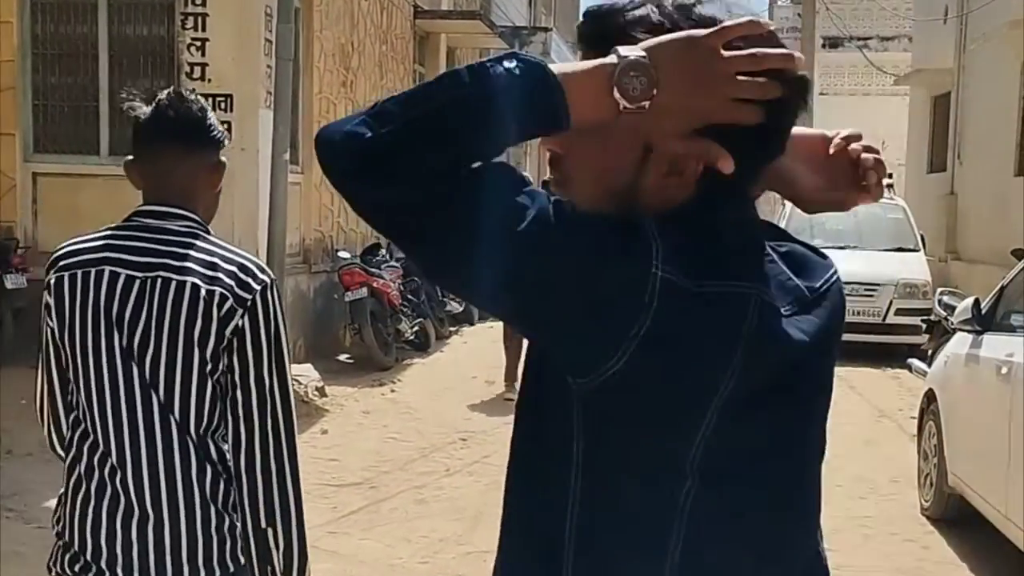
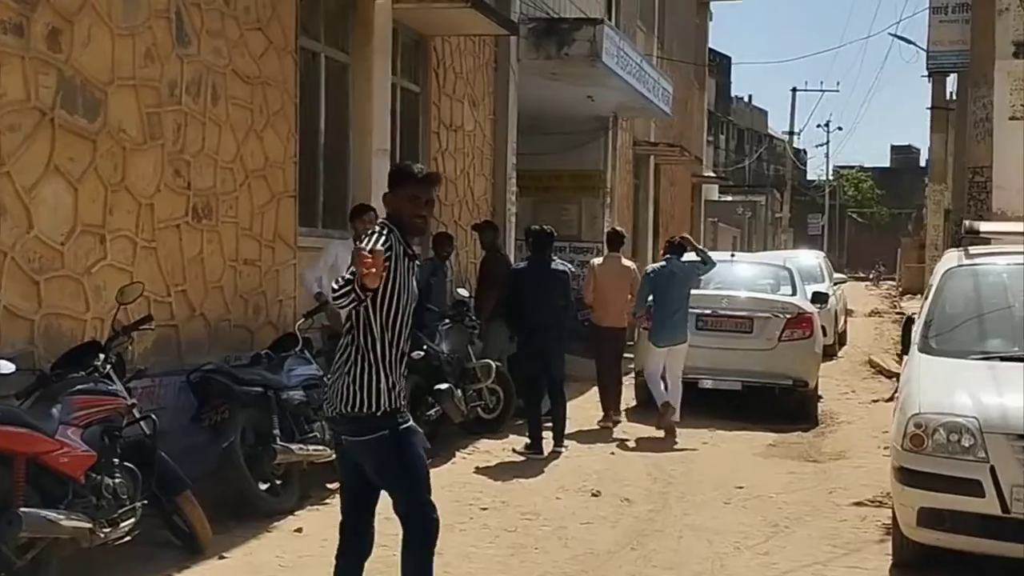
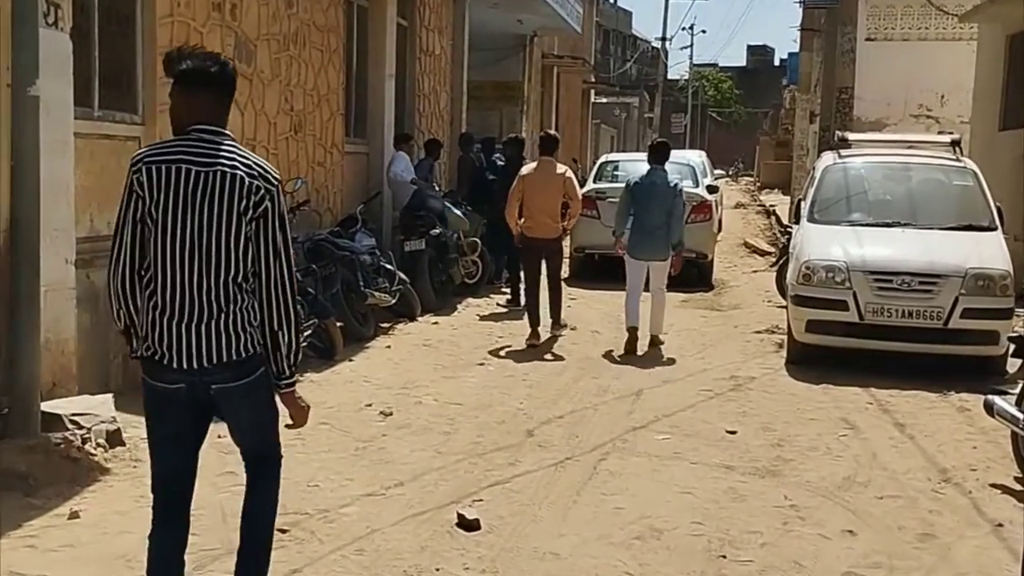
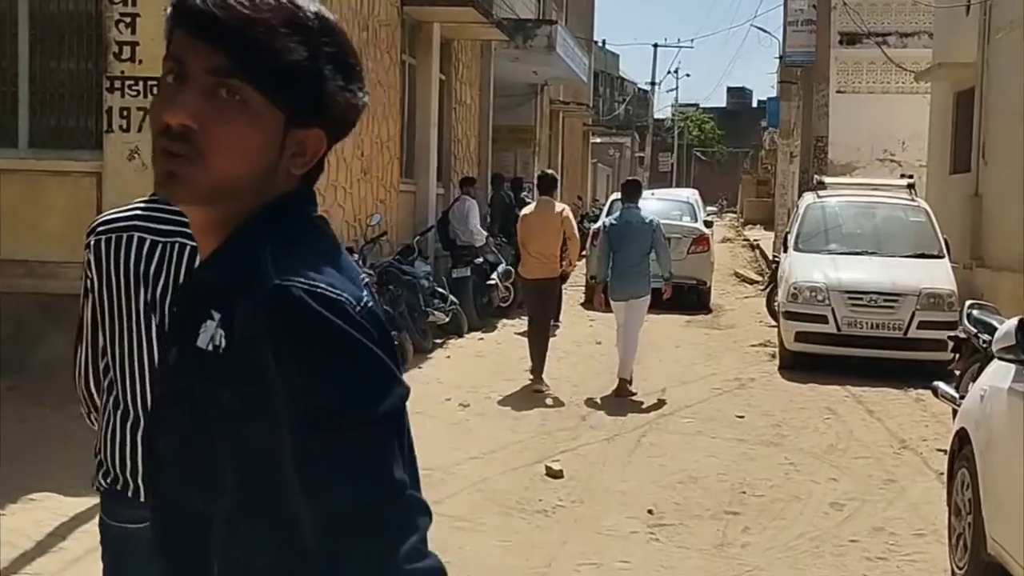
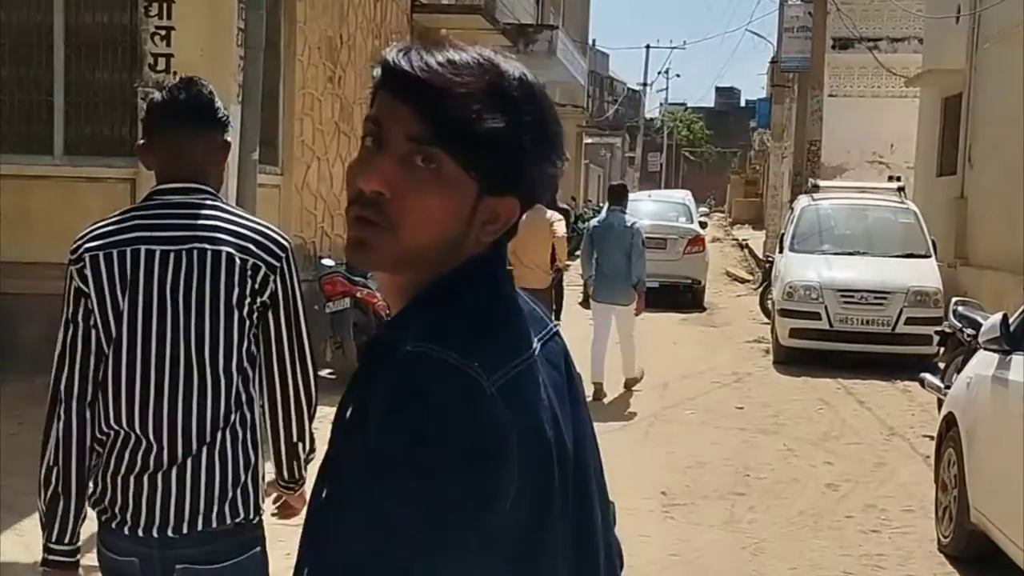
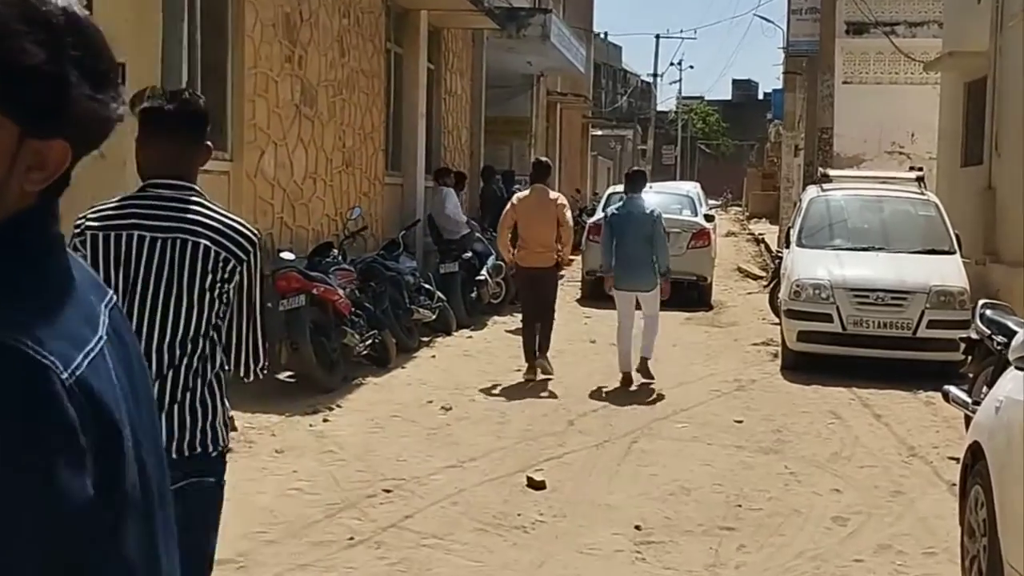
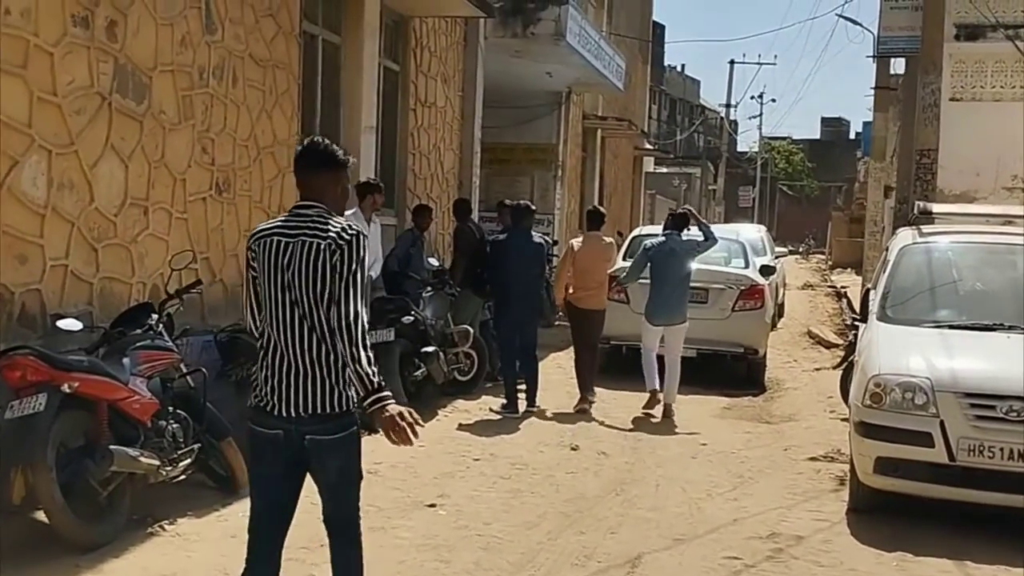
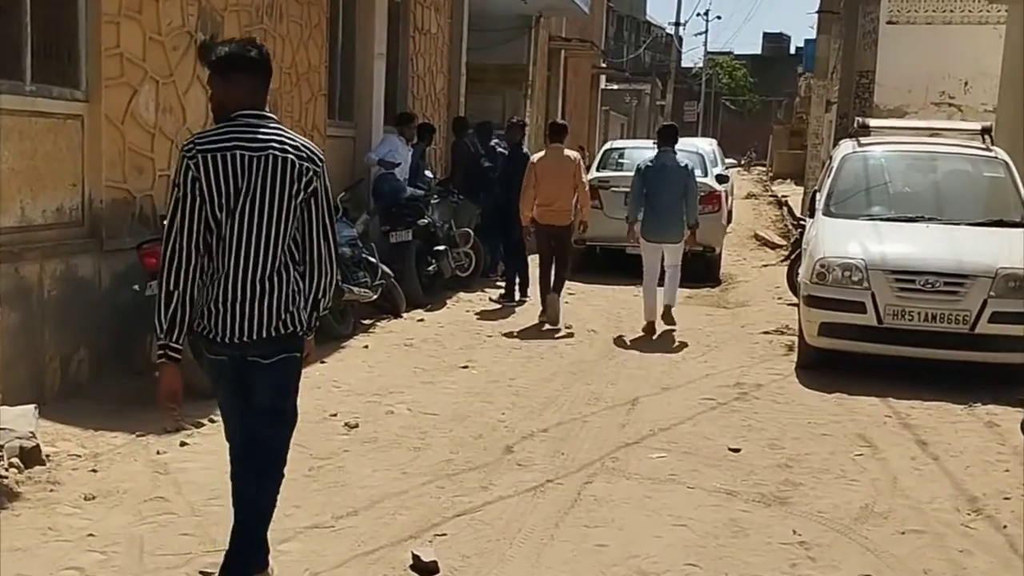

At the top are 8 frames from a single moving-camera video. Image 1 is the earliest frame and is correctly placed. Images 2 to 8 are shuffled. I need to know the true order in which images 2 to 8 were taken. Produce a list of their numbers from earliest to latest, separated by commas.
5, 4, 6, 3, 8, 7, 2
